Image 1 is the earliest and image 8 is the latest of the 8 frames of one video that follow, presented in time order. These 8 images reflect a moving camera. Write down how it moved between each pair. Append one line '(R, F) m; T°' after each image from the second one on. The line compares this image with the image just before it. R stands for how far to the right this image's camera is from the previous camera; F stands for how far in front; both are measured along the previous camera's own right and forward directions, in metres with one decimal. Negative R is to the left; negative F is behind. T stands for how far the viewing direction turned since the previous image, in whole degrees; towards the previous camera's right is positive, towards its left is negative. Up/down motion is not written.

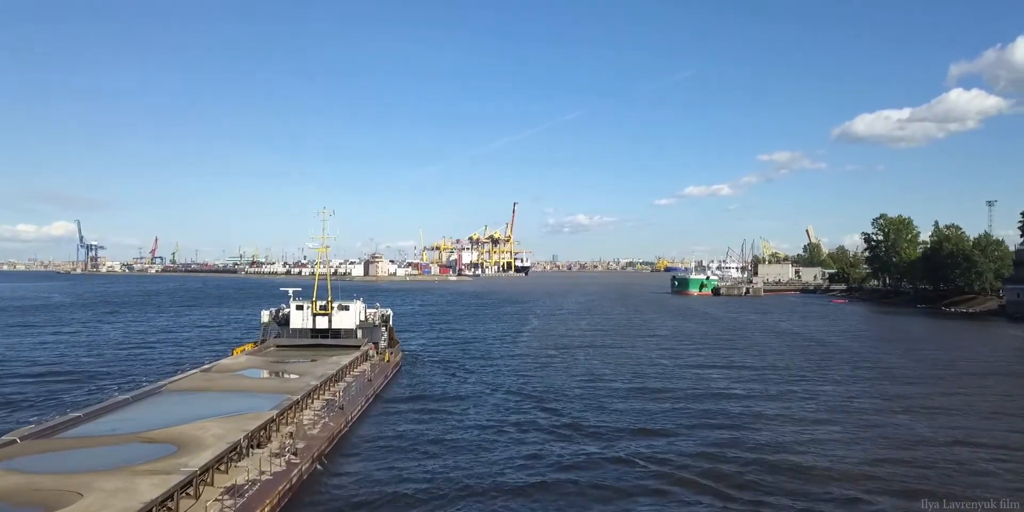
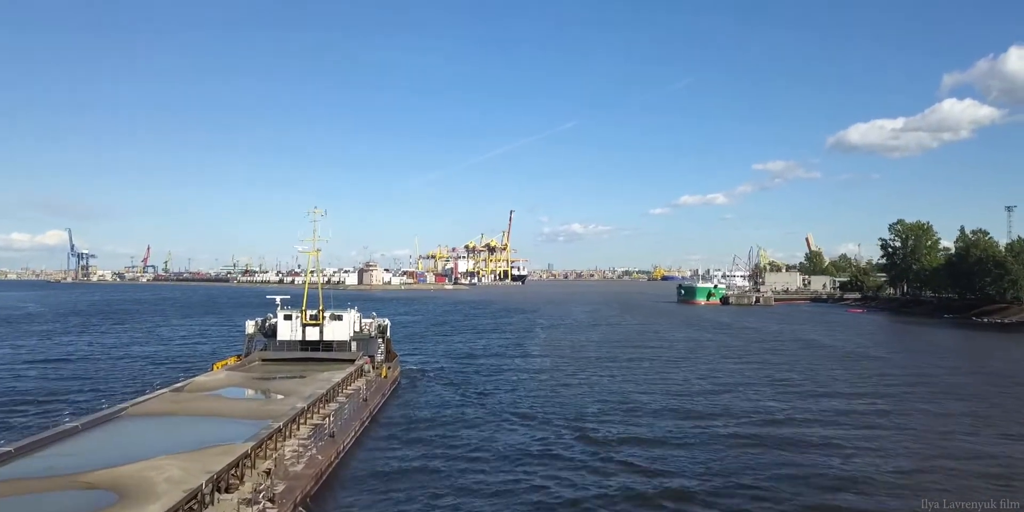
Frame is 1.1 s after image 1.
(-0.6, +2.5) m; 0°
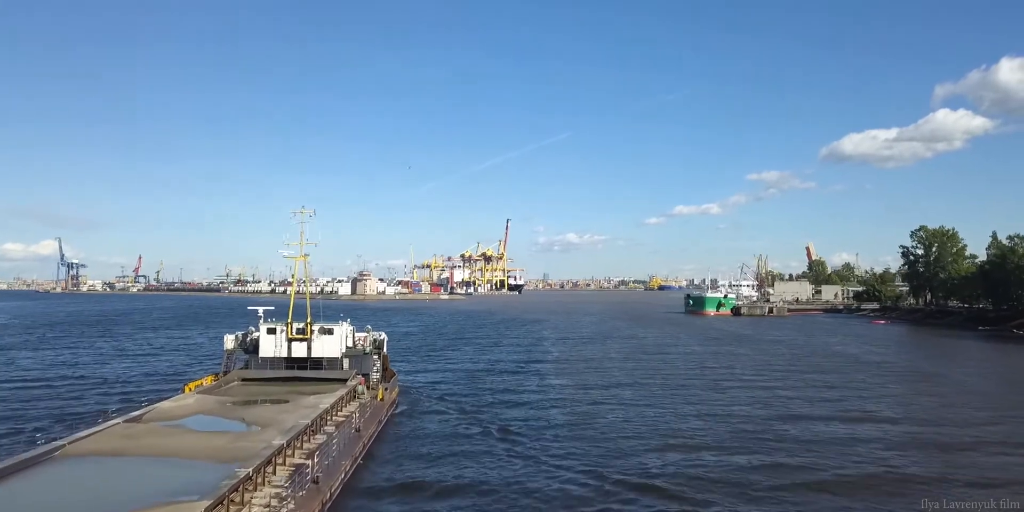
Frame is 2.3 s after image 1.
(-0.7, +2.9) m; 0°
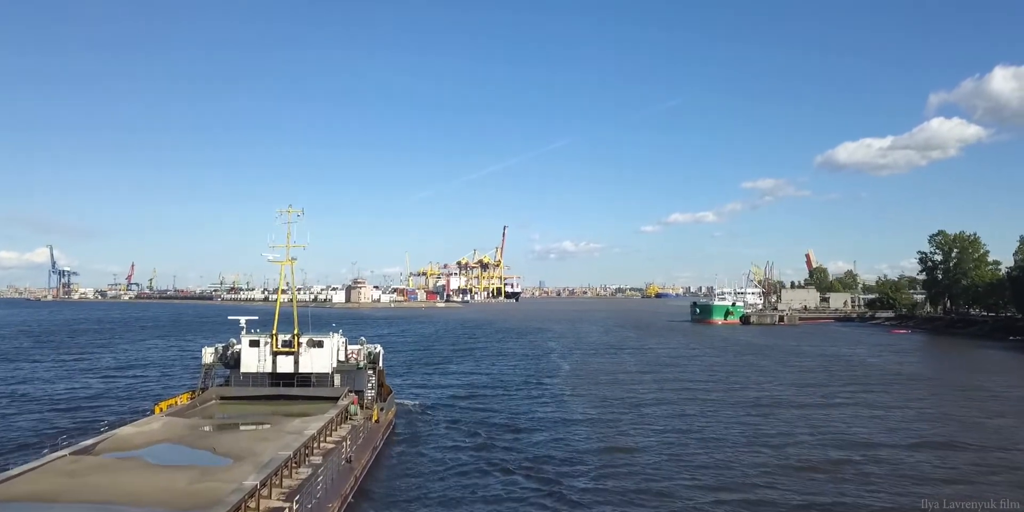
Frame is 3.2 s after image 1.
(-0.5, +2.3) m; 0°
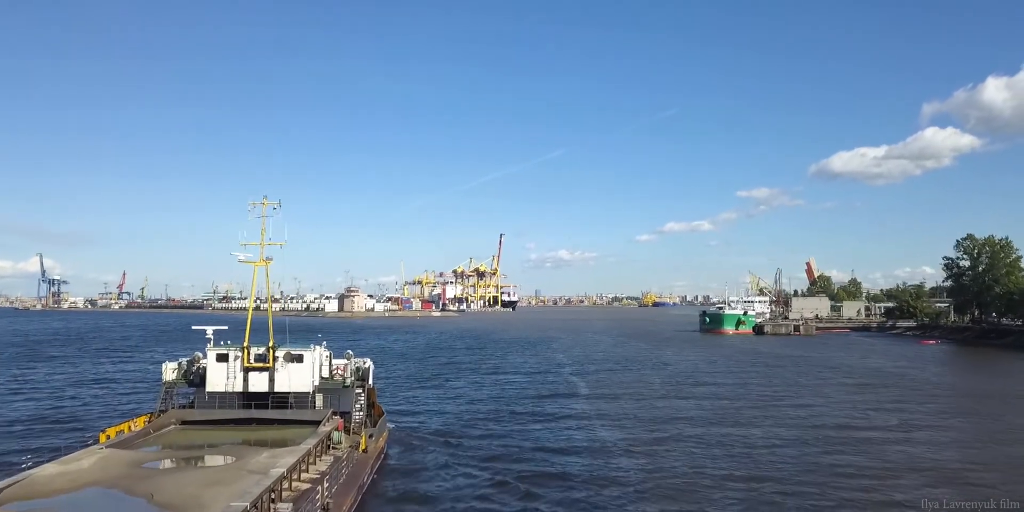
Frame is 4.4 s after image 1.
(-0.5, +3.0) m; 0°
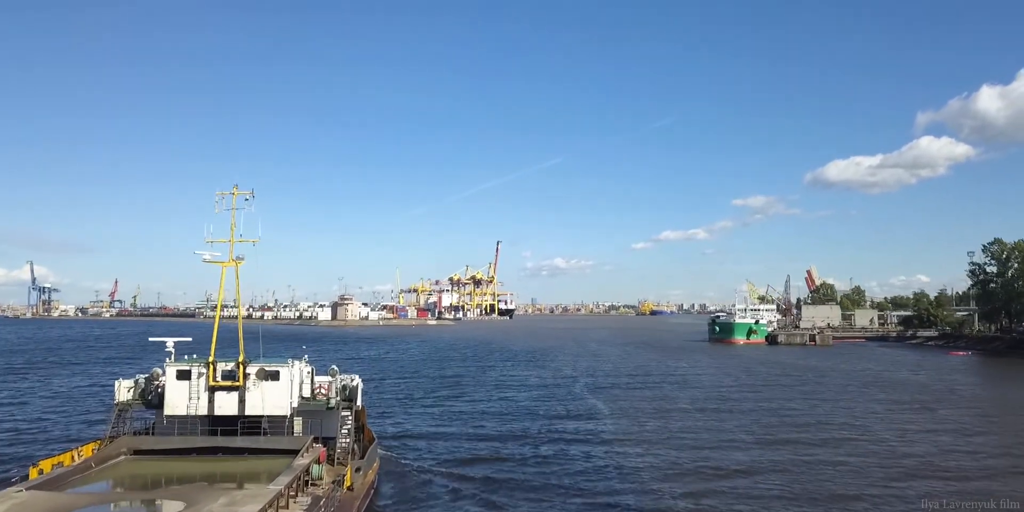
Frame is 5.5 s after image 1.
(-0.4, +2.7) m; 0°
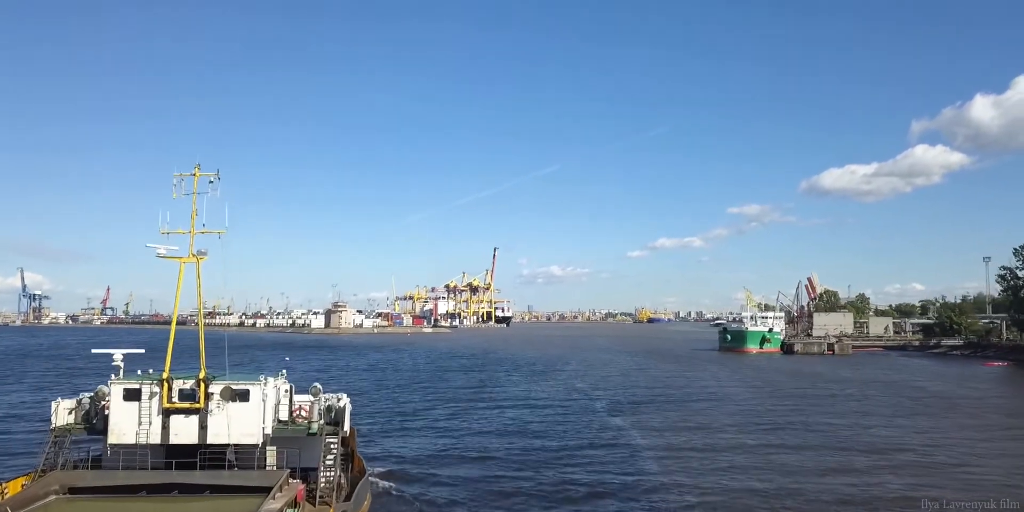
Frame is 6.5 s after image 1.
(-0.5, +2.7) m; 0°
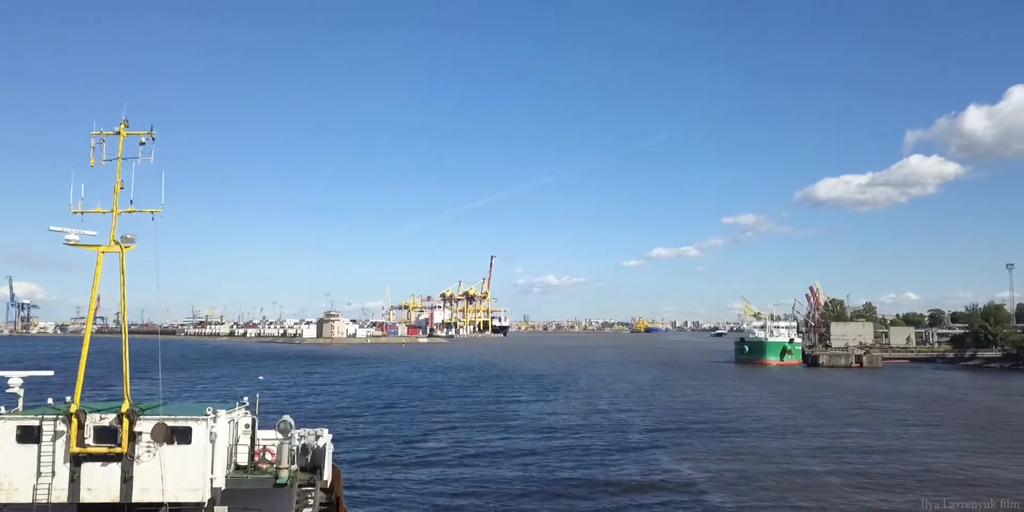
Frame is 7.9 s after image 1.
(-0.7, +3.4) m; 0°
